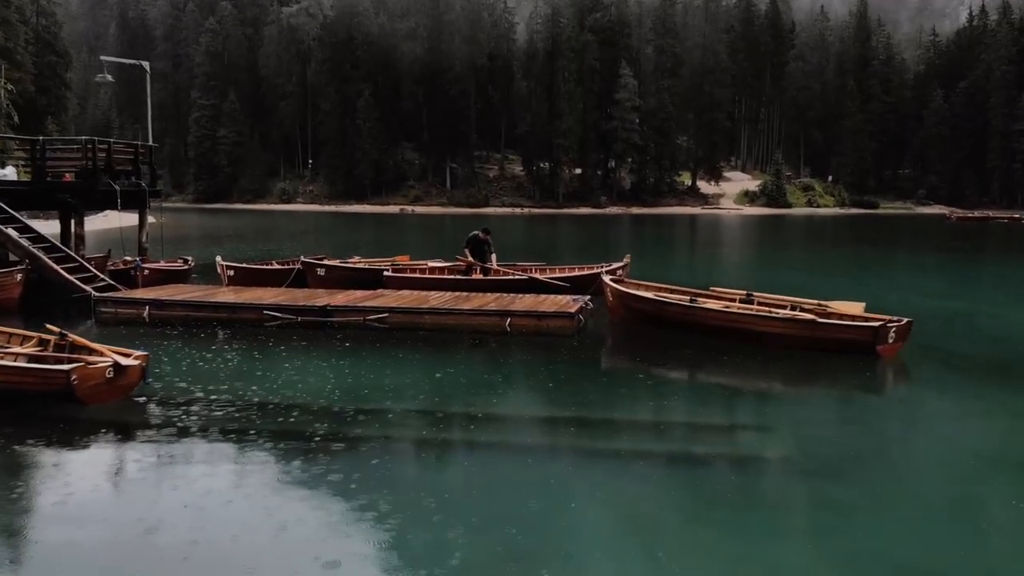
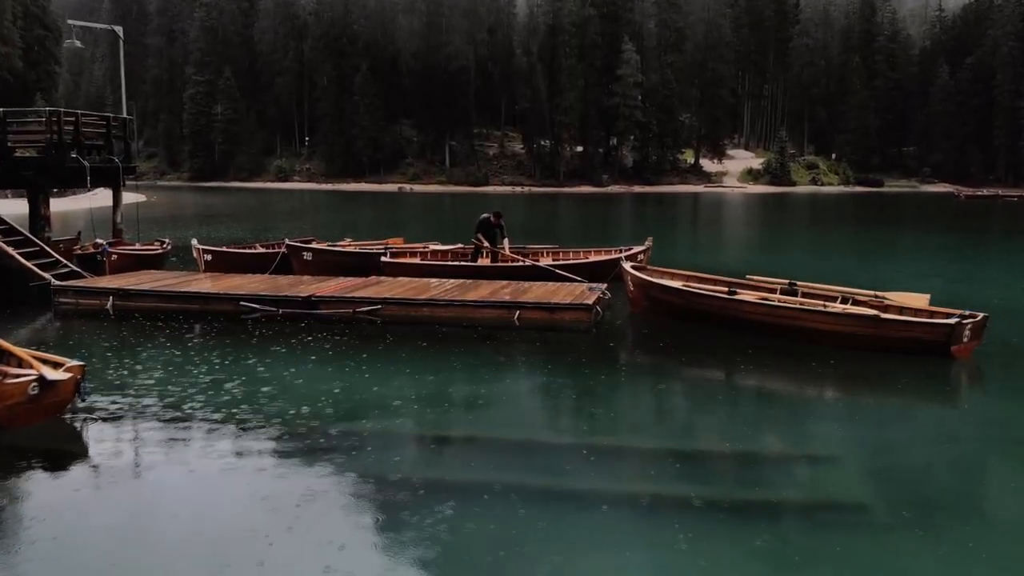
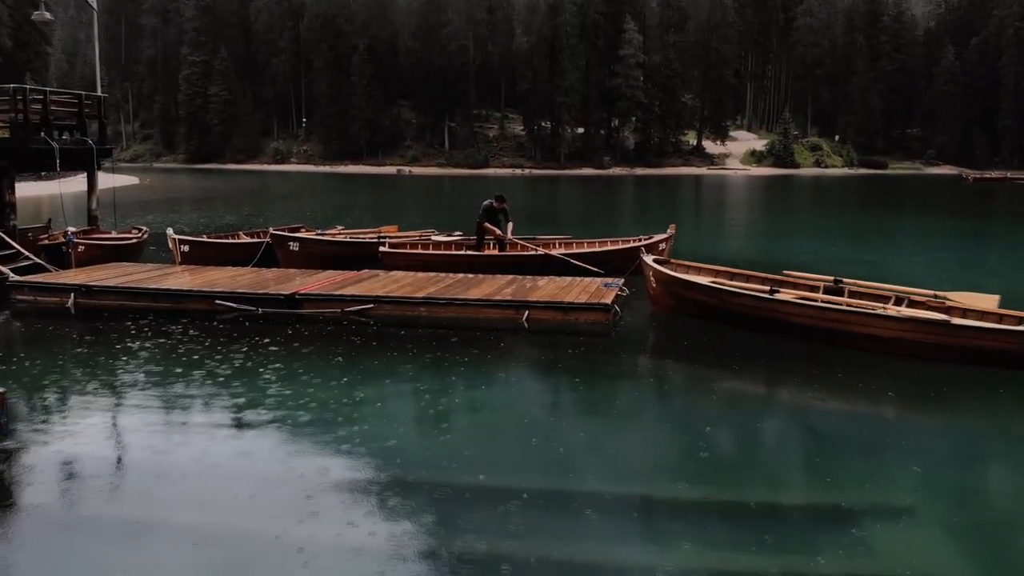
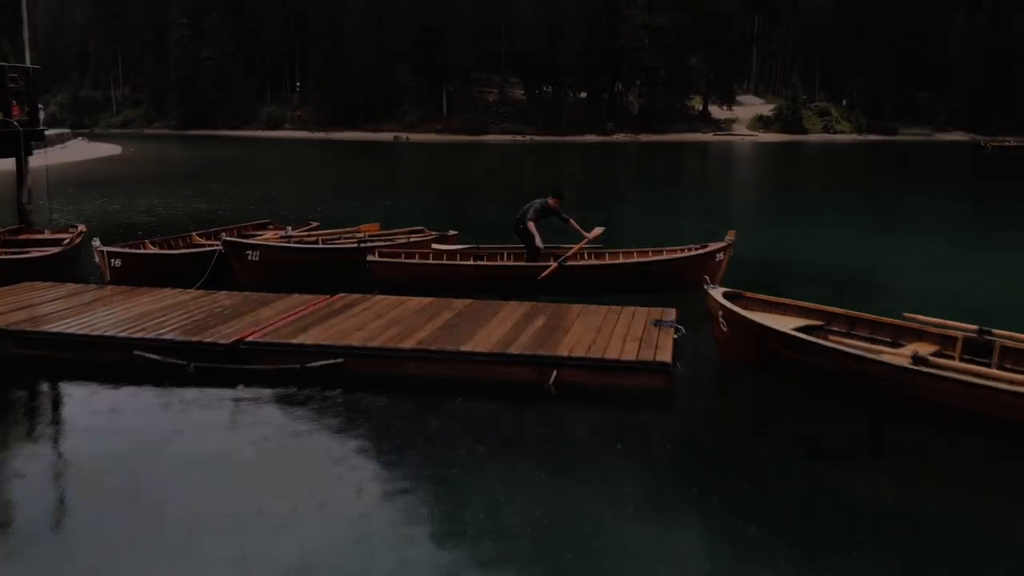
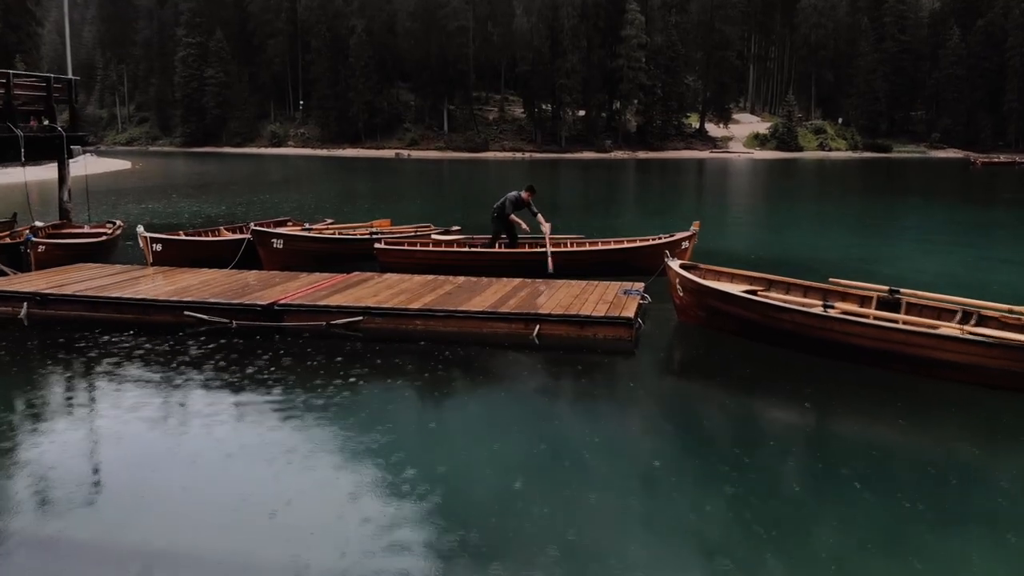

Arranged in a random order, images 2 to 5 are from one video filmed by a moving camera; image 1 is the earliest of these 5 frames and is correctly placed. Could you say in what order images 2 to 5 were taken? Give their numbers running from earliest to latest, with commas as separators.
2, 3, 5, 4
